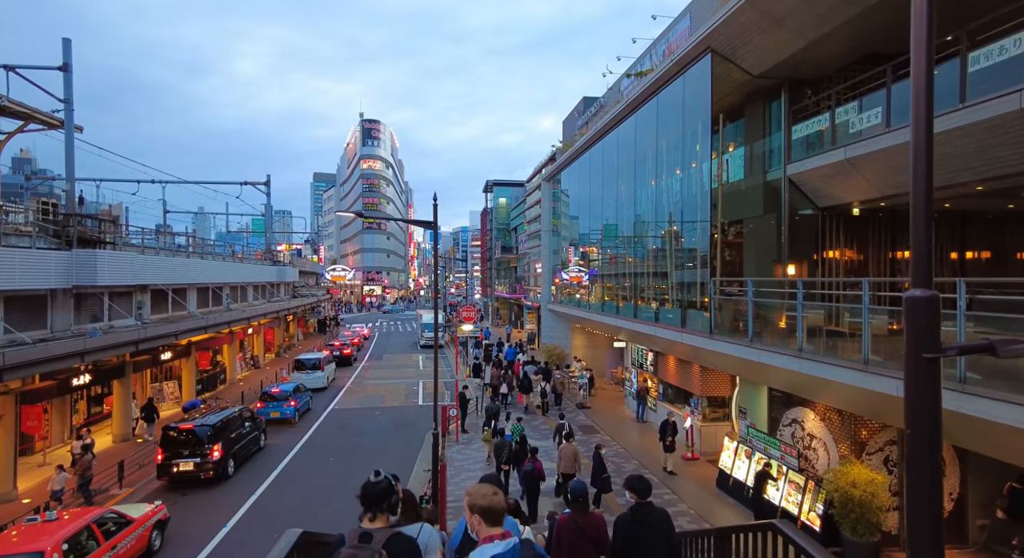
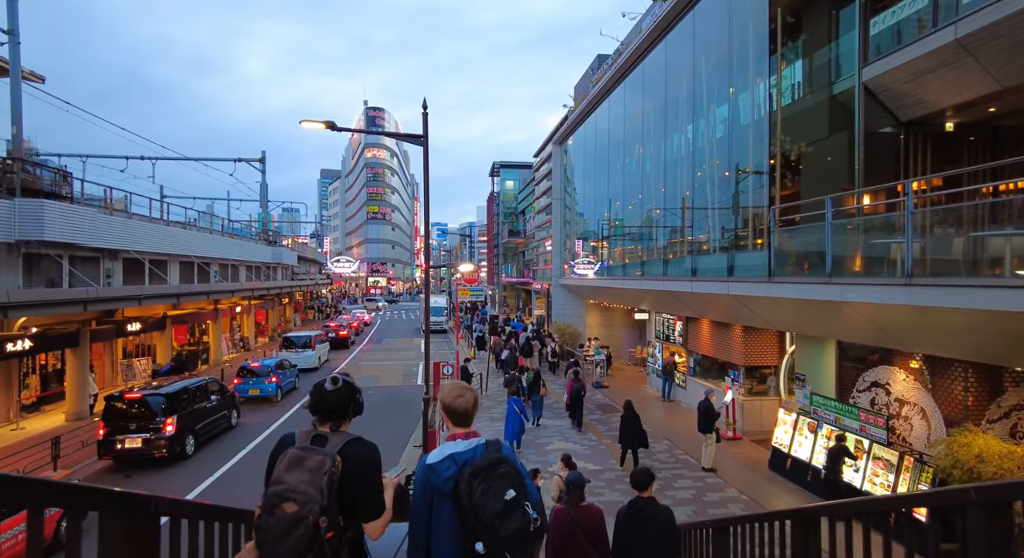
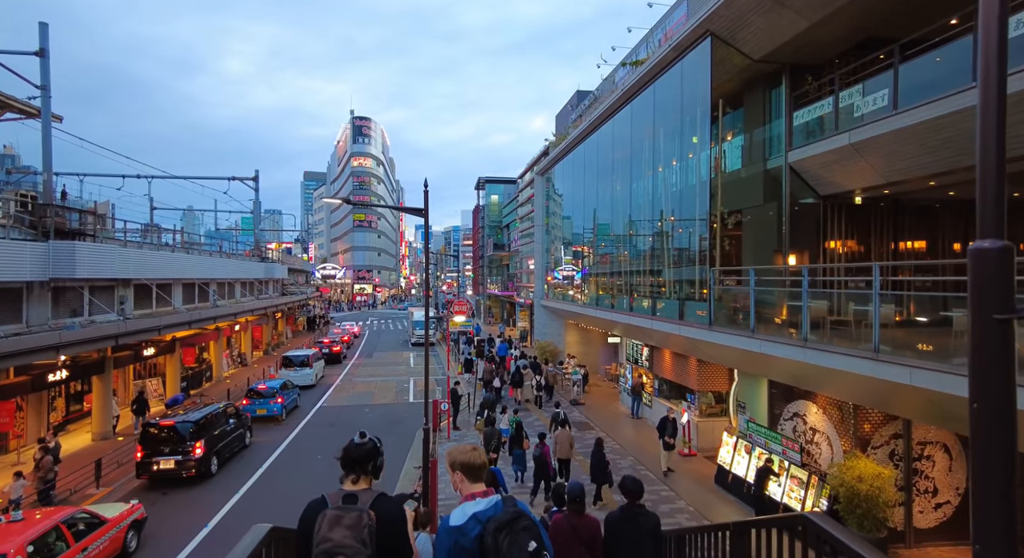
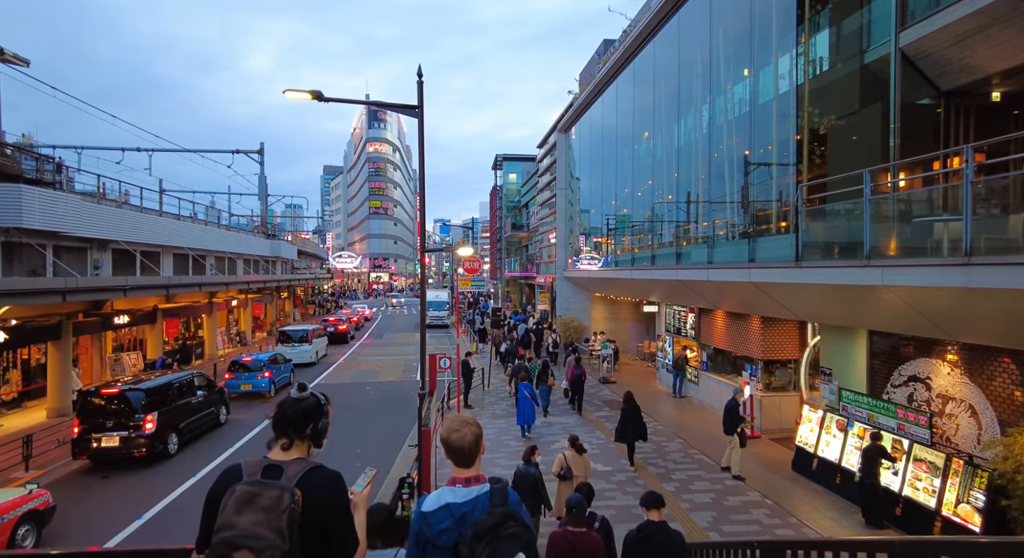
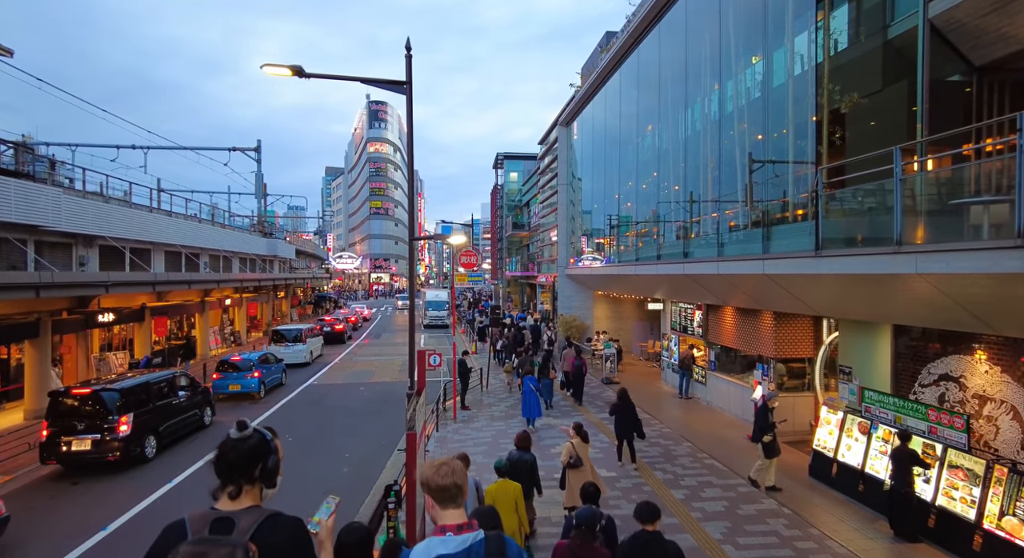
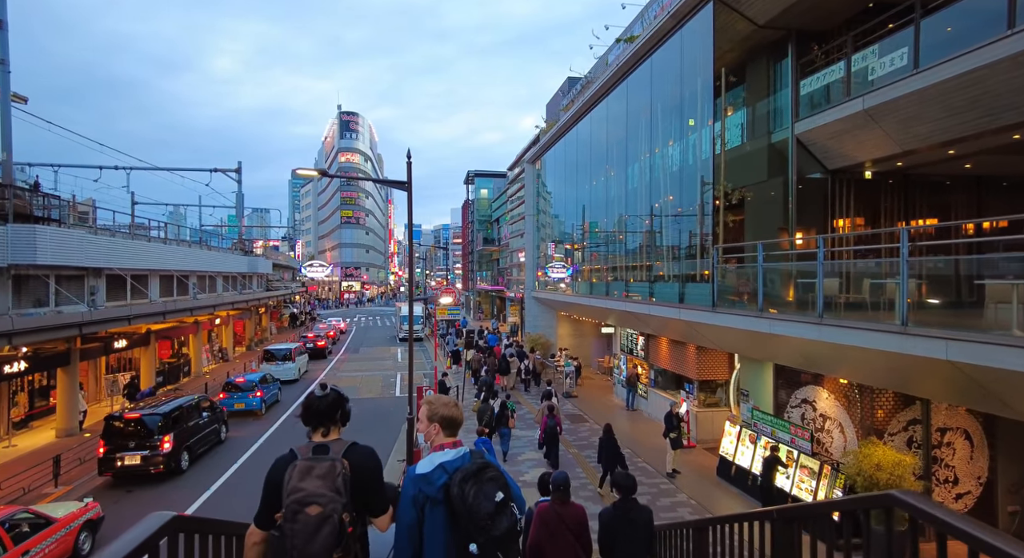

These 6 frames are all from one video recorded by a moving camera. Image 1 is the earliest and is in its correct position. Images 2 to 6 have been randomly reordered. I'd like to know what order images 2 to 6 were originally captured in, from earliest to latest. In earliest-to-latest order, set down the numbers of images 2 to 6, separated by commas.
3, 6, 2, 4, 5
